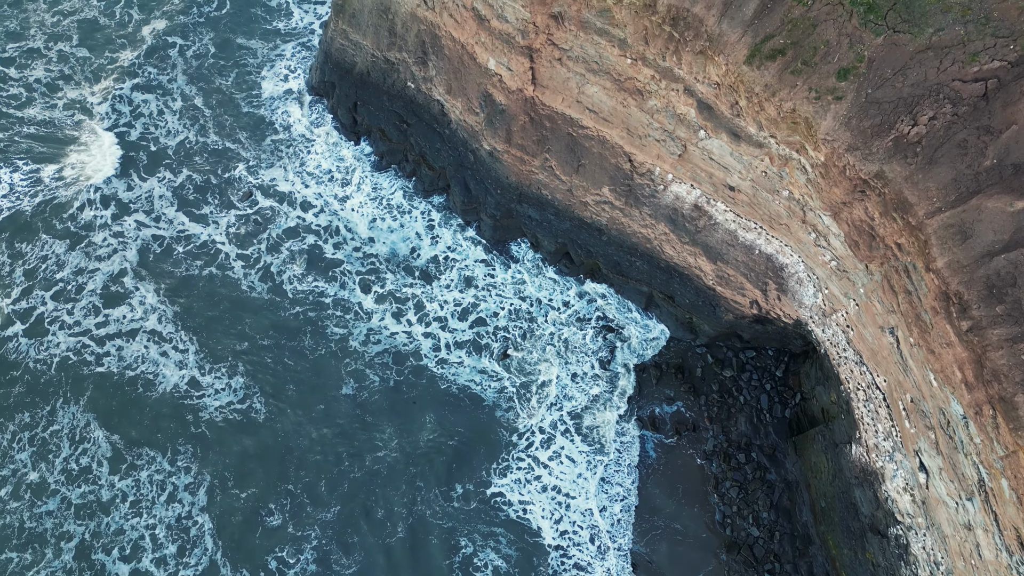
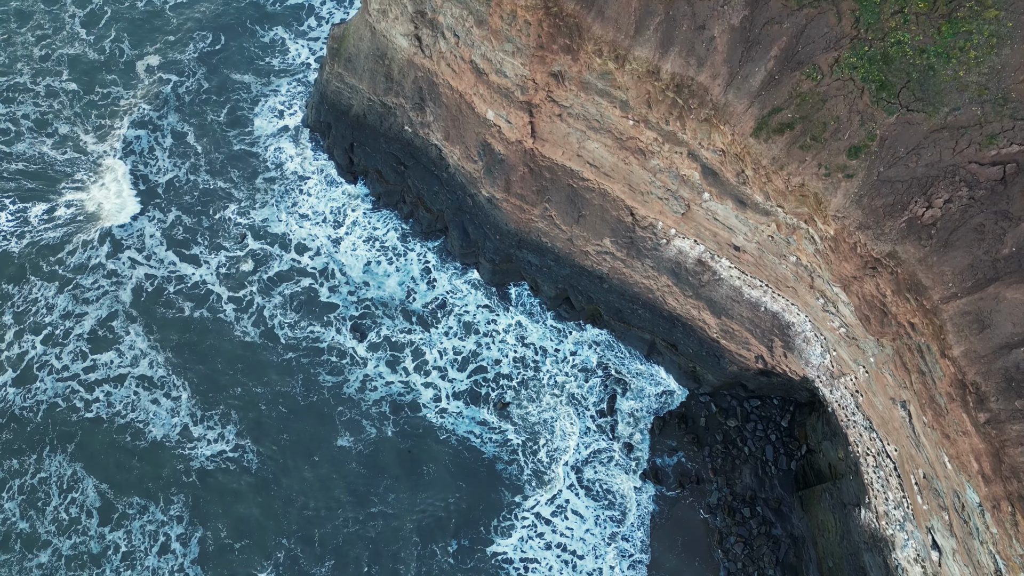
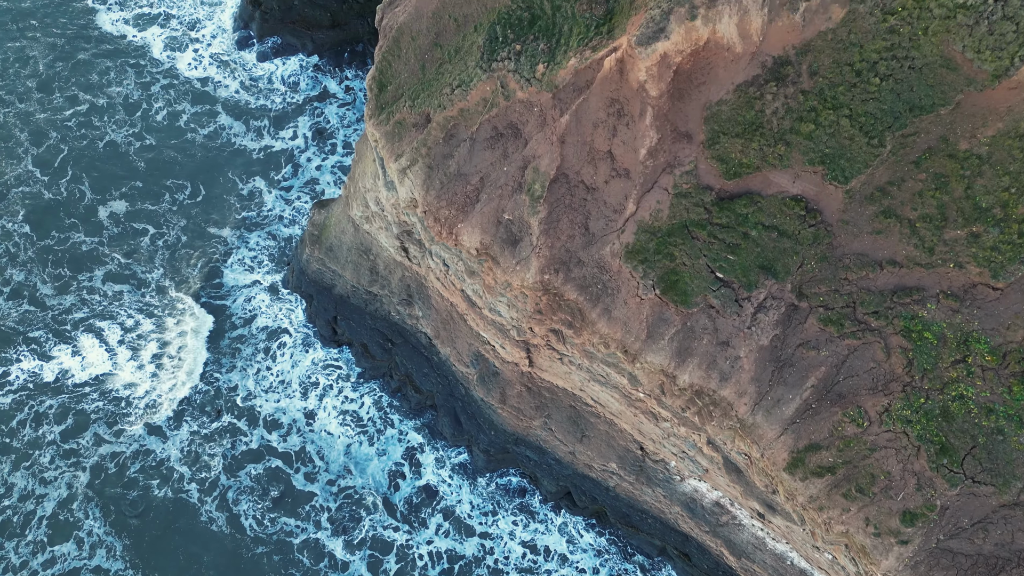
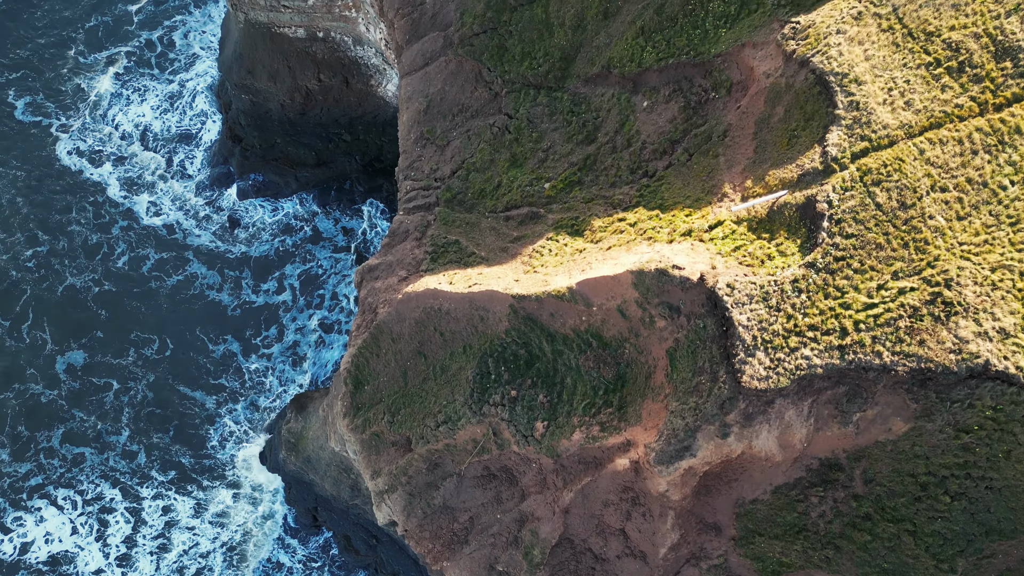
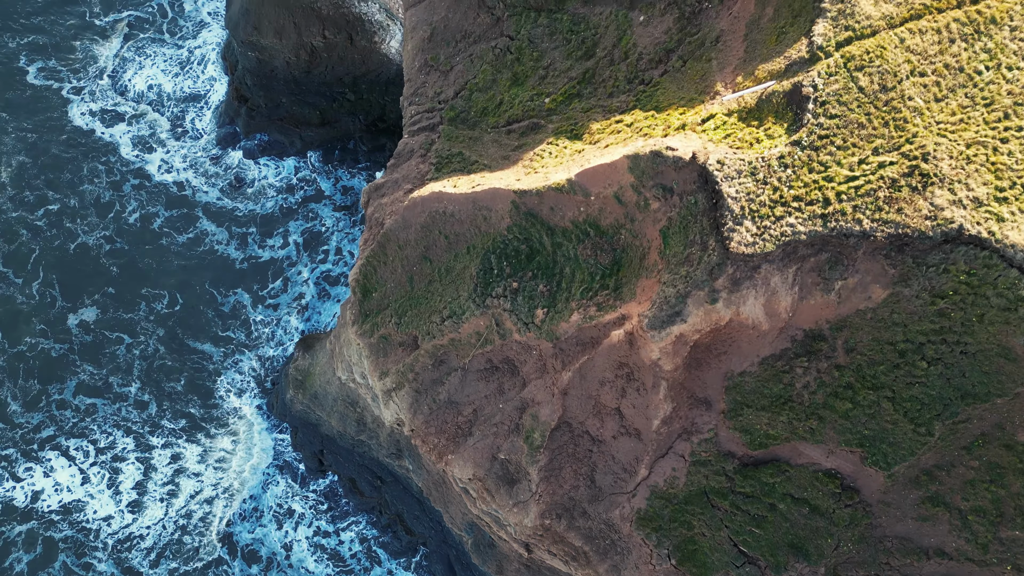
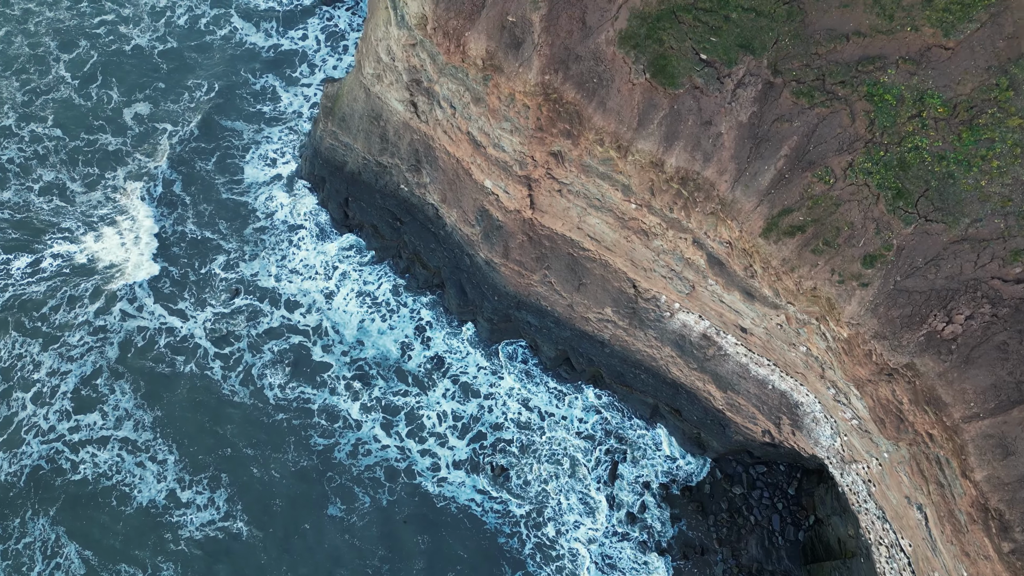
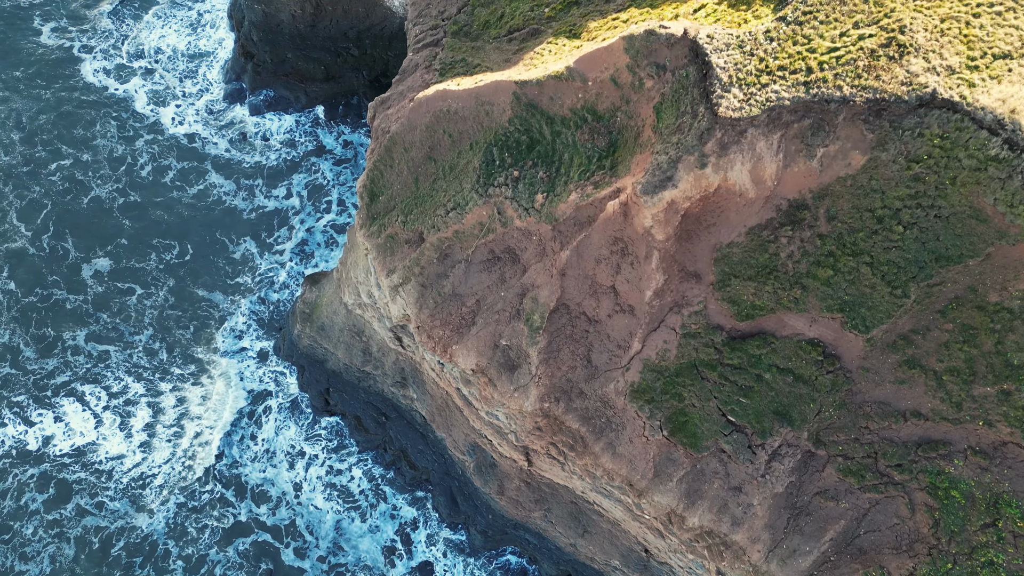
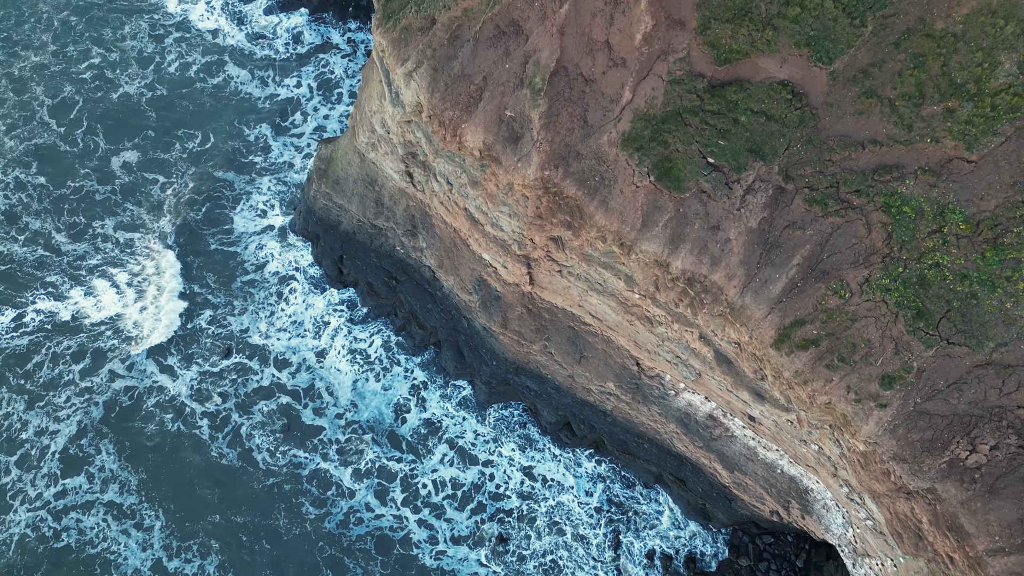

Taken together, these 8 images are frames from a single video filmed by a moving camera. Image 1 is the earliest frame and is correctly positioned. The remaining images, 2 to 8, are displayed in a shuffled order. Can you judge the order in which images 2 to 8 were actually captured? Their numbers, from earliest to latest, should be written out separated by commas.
2, 6, 8, 3, 7, 5, 4
